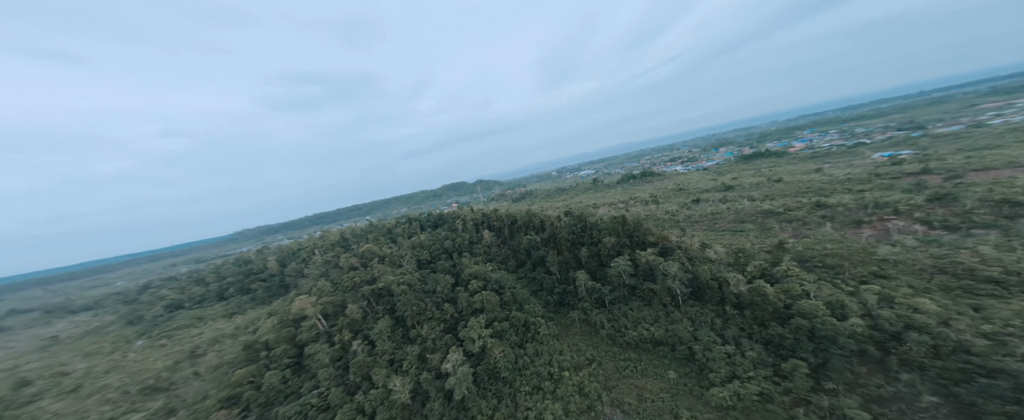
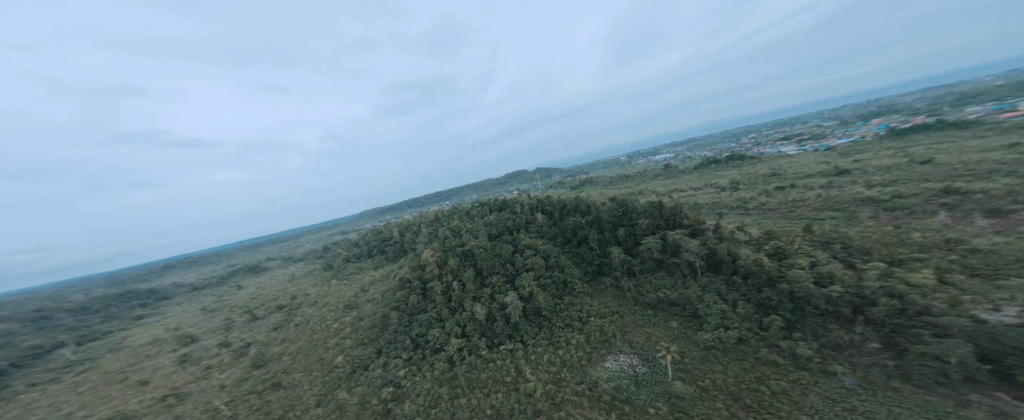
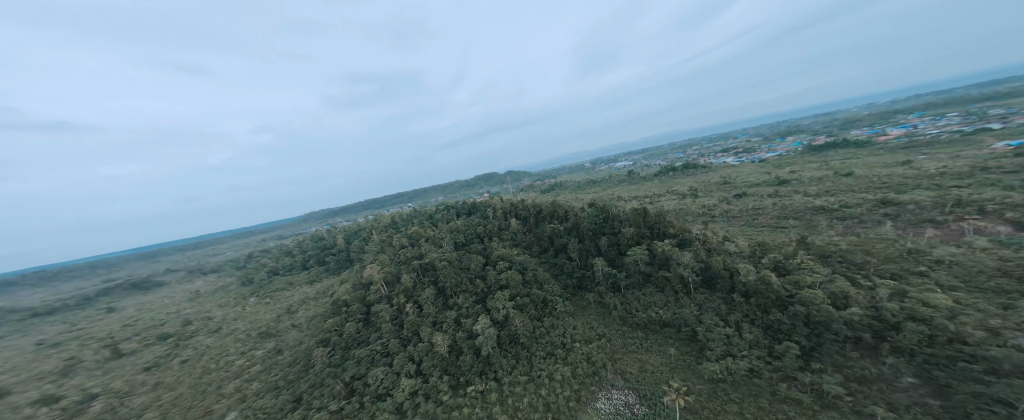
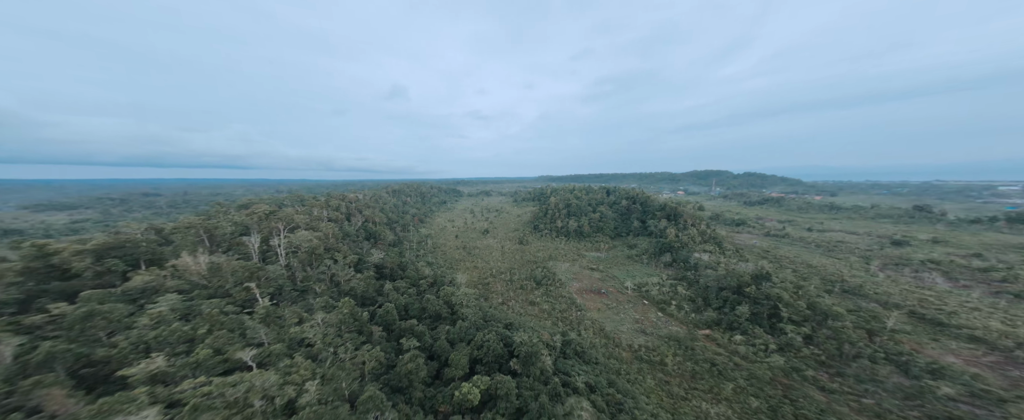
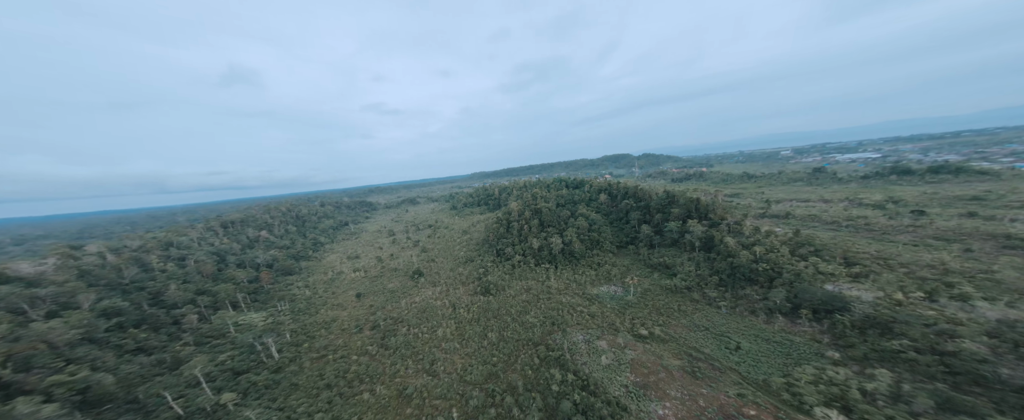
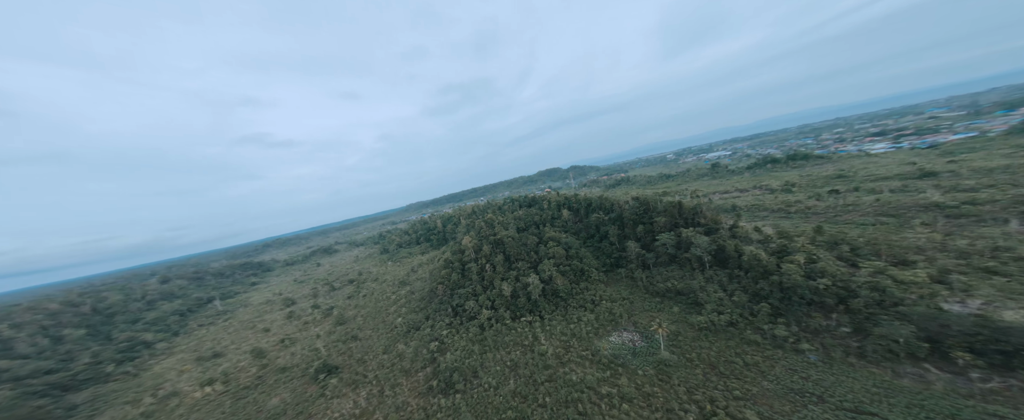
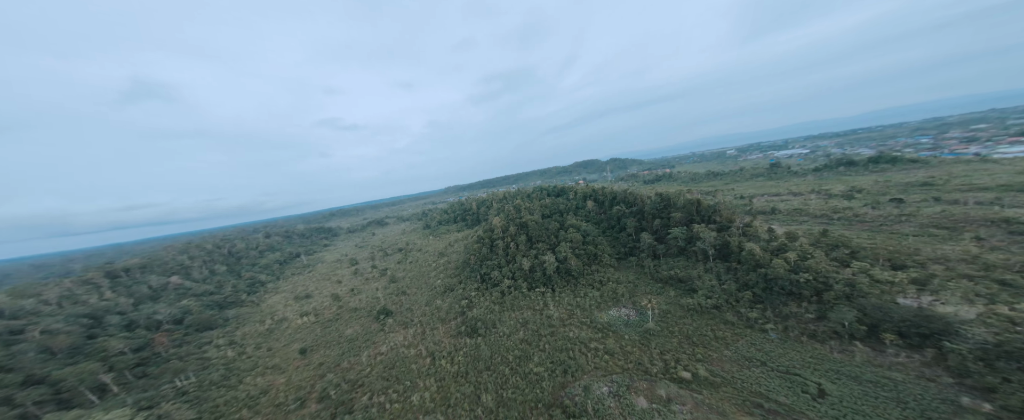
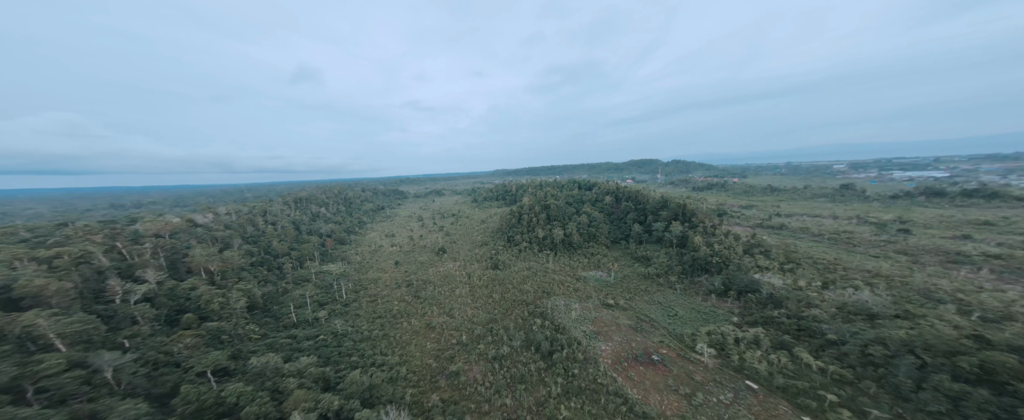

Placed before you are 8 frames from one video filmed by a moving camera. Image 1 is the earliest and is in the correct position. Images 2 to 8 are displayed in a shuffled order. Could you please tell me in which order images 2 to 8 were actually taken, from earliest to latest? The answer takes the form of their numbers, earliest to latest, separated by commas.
3, 2, 6, 7, 5, 8, 4
